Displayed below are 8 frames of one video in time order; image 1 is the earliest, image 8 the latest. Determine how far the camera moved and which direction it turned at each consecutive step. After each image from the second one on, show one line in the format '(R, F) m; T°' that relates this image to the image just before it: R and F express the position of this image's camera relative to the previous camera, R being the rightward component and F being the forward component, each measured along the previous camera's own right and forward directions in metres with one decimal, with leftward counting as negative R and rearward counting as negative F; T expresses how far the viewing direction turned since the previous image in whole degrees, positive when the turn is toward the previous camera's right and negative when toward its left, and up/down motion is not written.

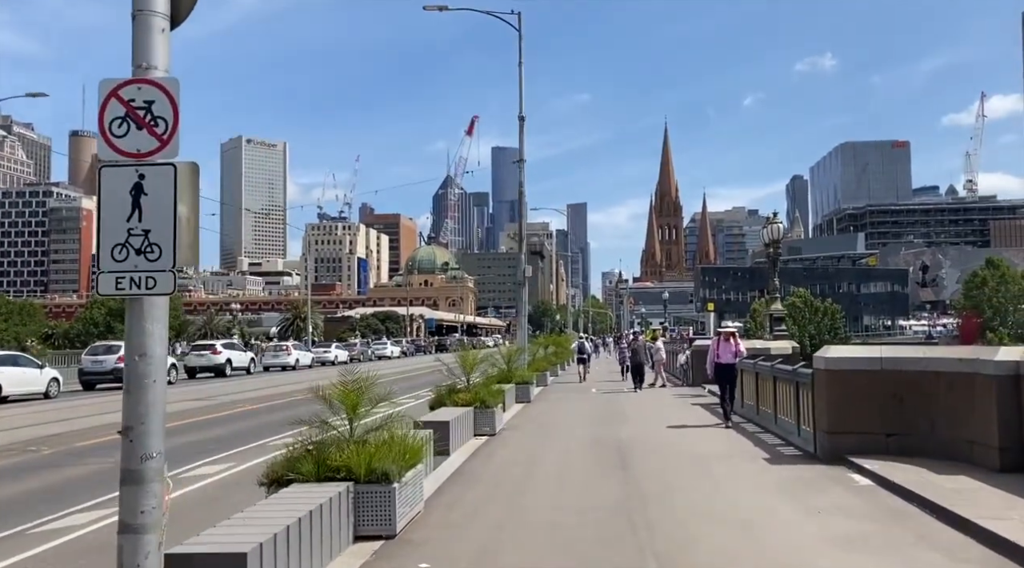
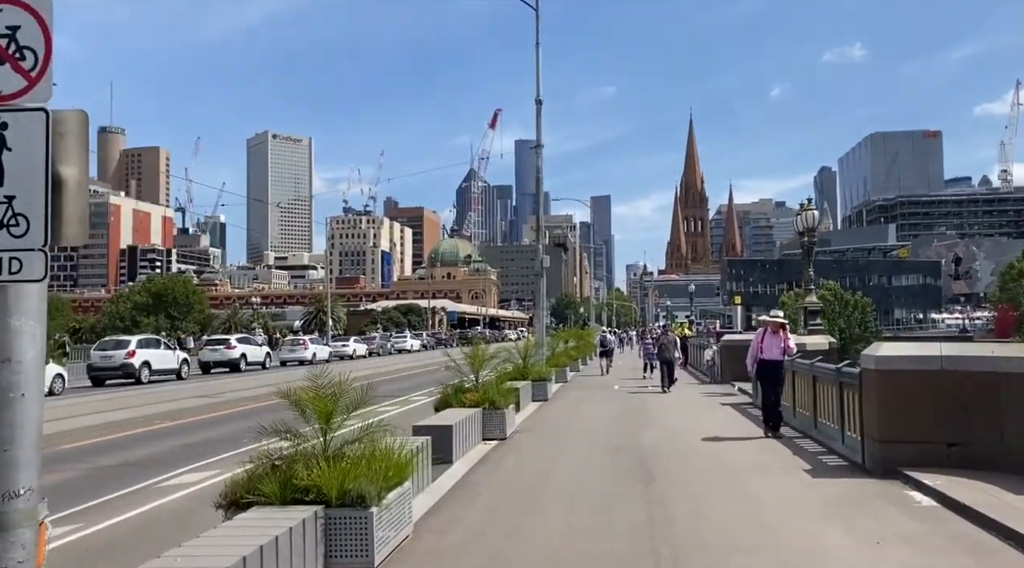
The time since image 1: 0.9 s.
(+0.2, +1.3) m; -2°
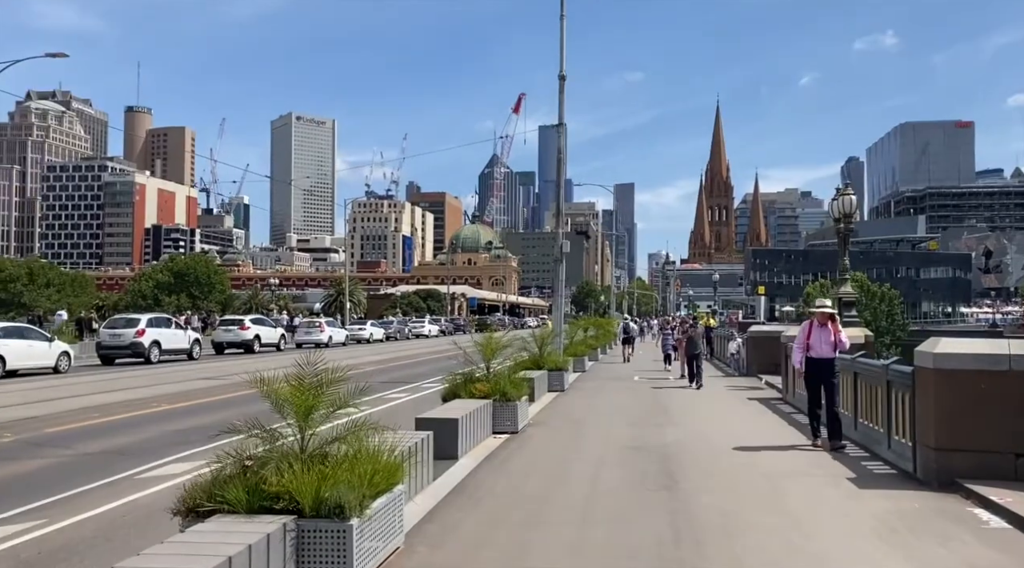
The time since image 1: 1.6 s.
(+0.1, +1.0) m; -1°
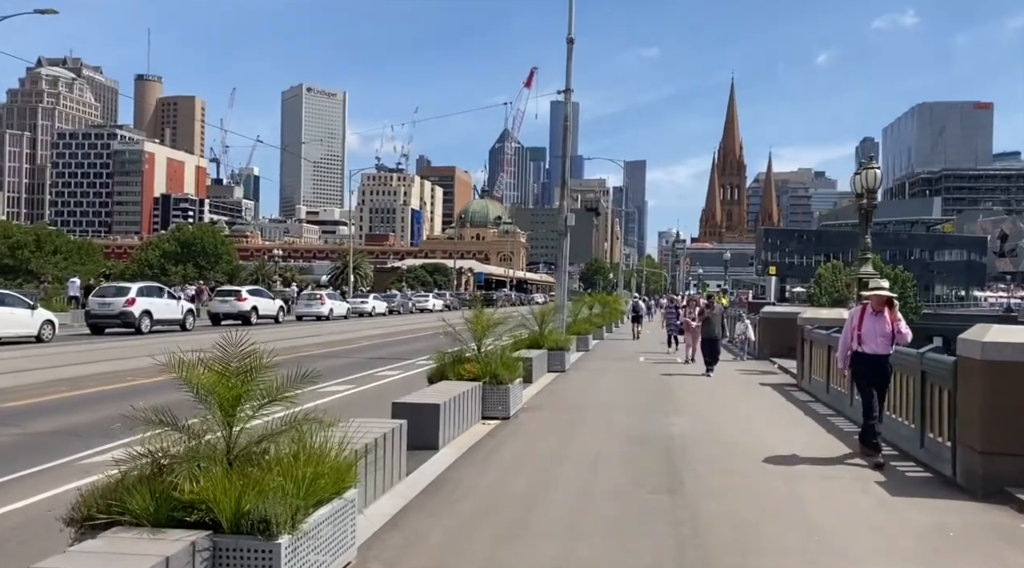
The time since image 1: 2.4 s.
(+0.2, +1.1) m; -1°
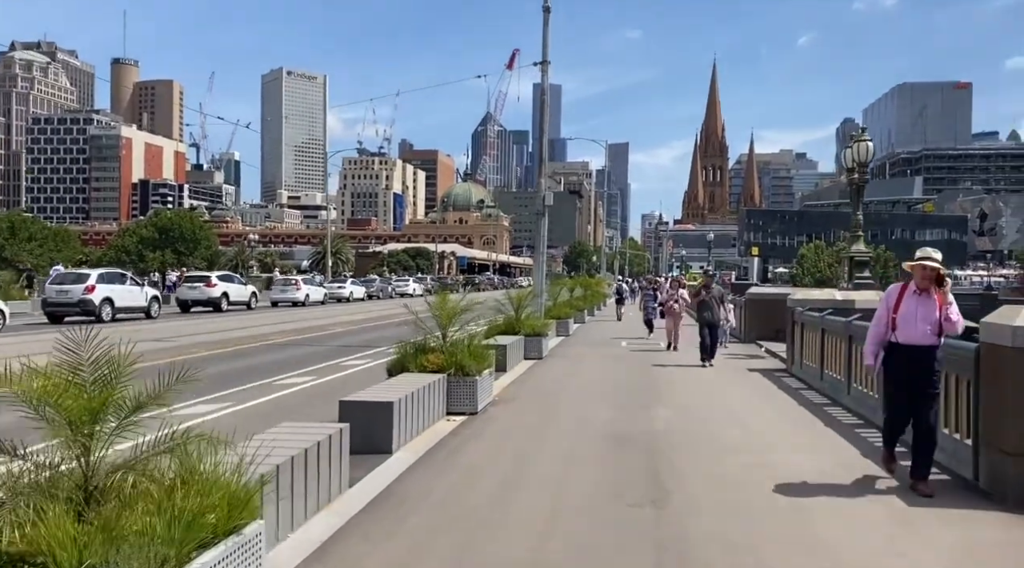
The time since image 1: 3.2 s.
(+0.2, +1.1) m; +1°
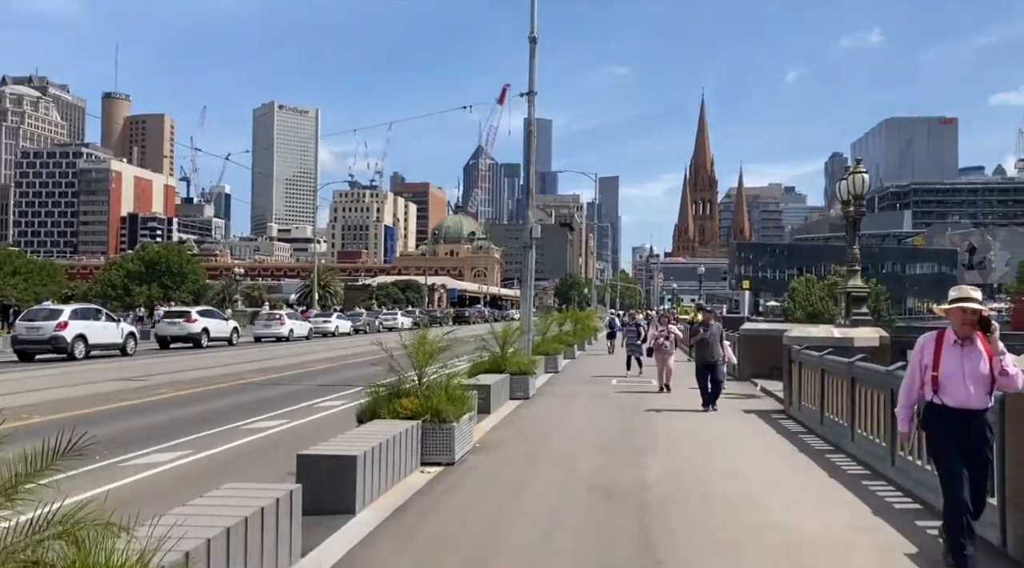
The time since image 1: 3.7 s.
(+0.1, +0.7) m; +1°
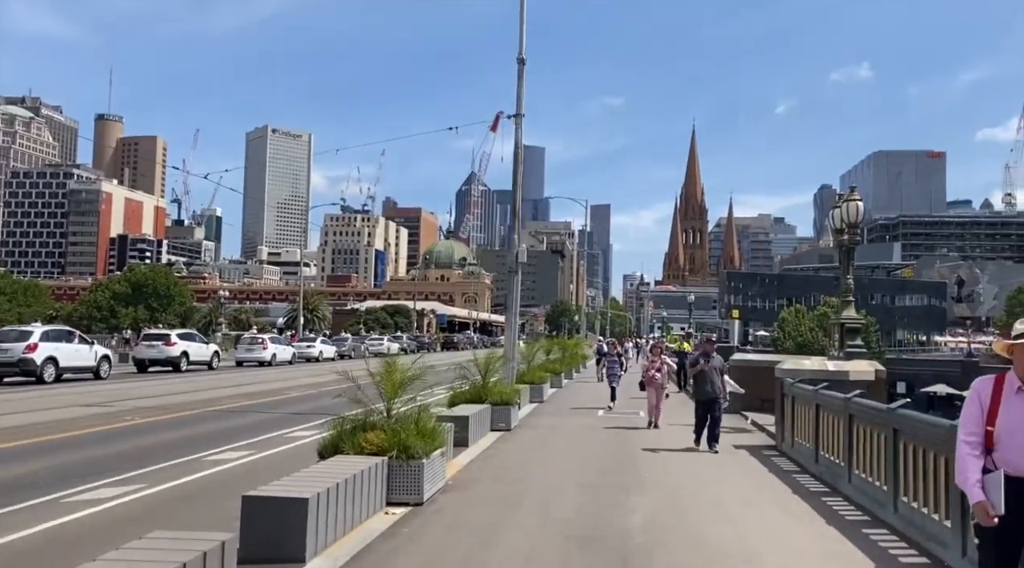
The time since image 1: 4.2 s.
(+0.2, +0.7) m; +1°
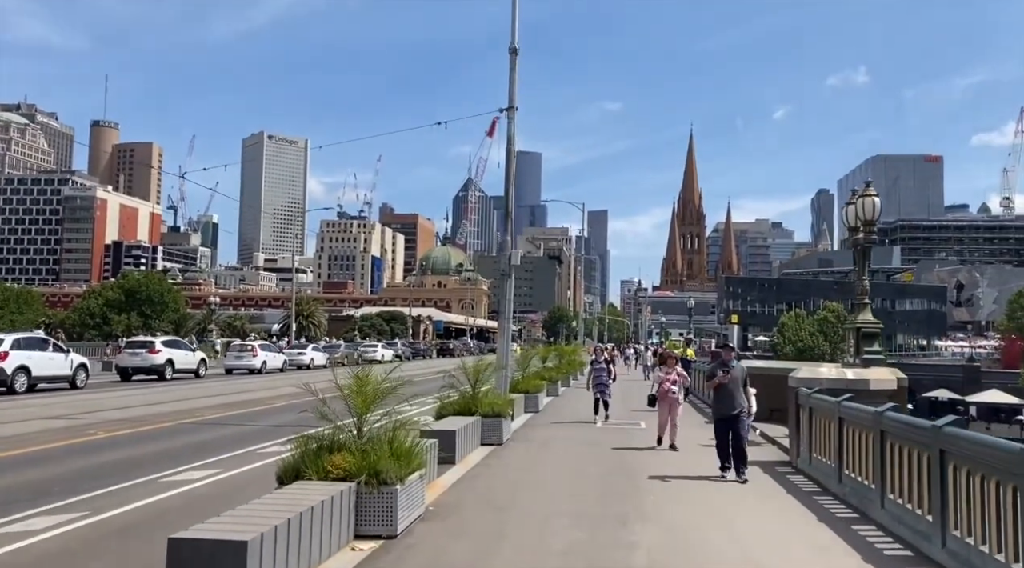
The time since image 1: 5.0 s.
(+0.1, +1.2) m; 0°
